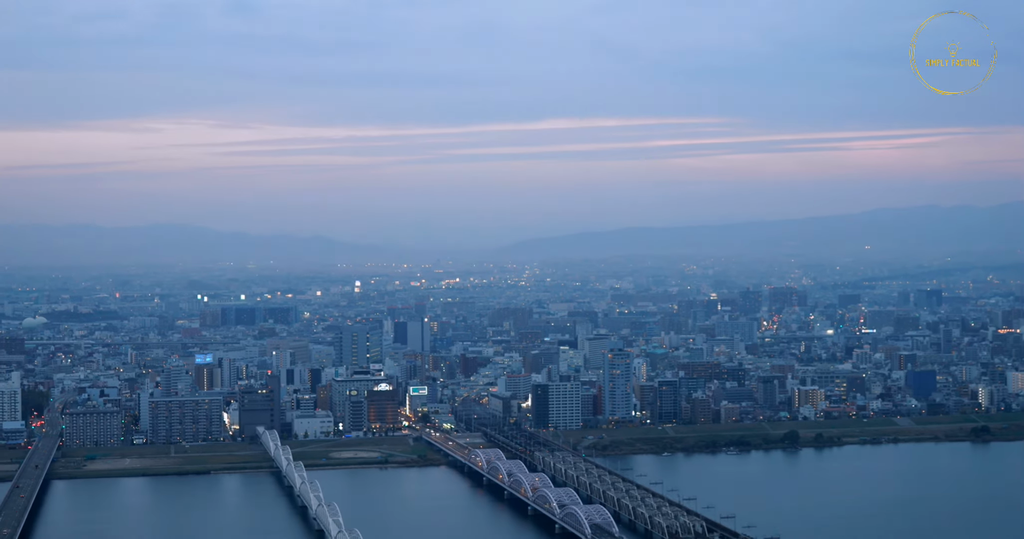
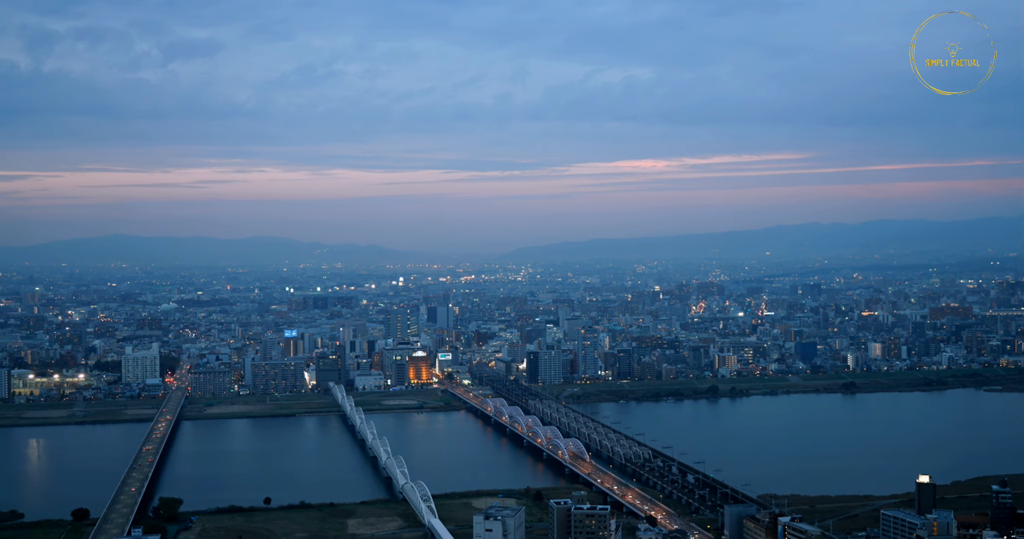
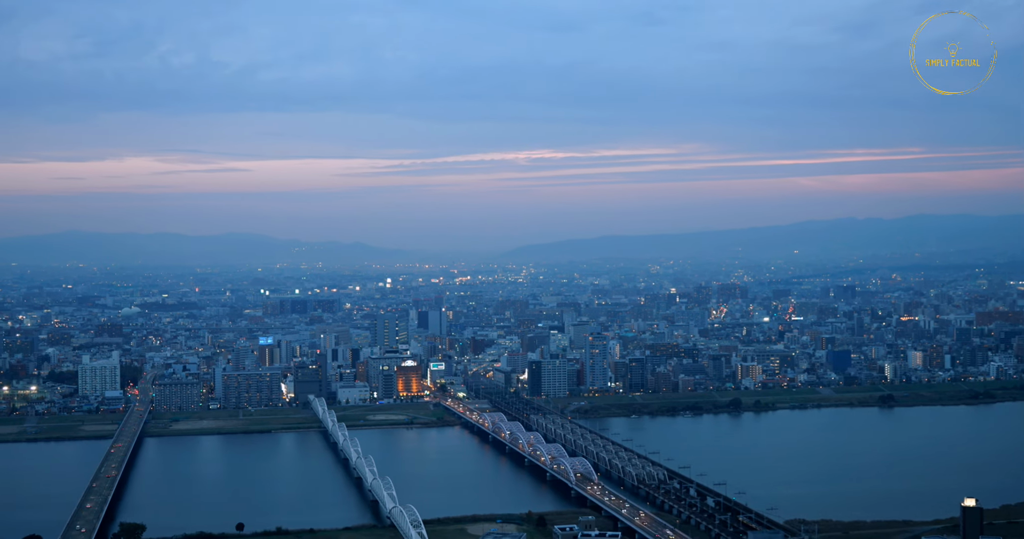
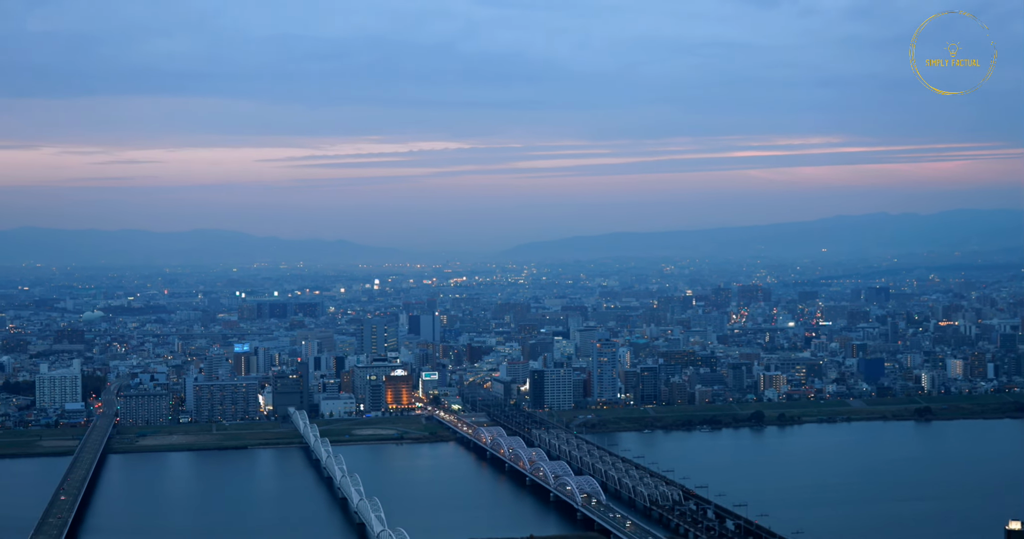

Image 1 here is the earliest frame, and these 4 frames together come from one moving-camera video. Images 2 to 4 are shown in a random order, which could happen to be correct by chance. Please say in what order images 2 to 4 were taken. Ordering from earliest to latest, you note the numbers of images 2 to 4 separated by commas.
4, 3, 2
